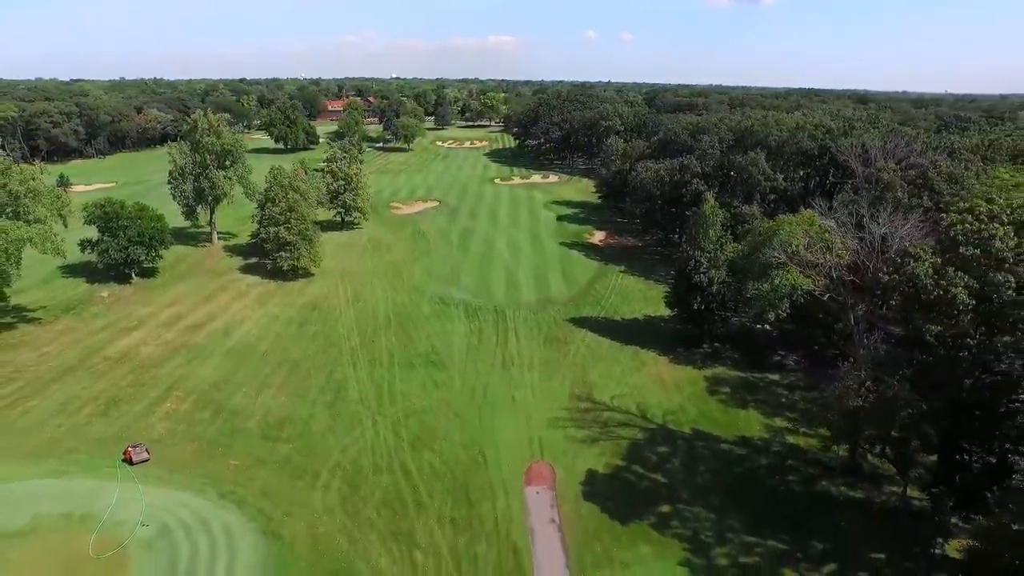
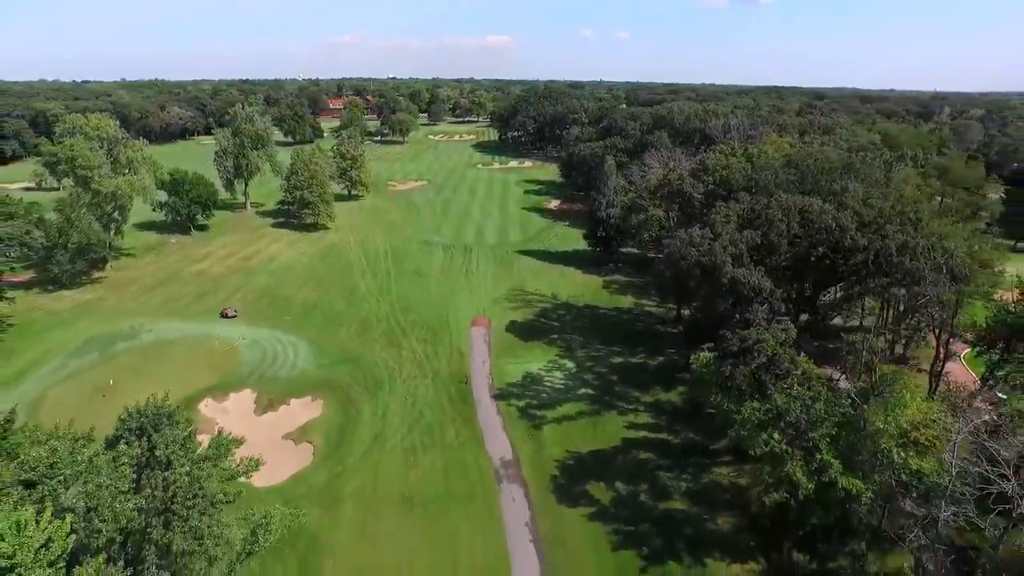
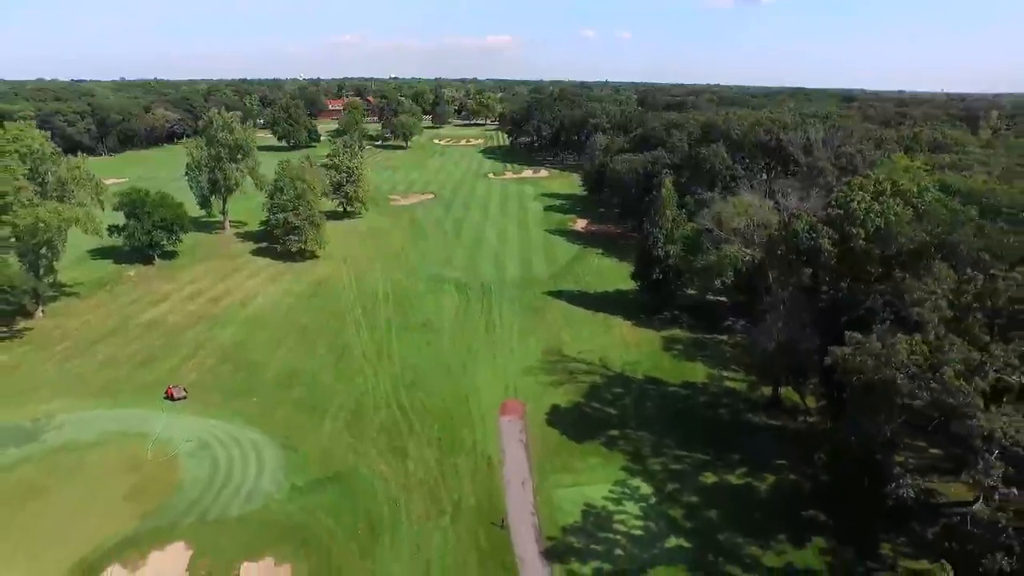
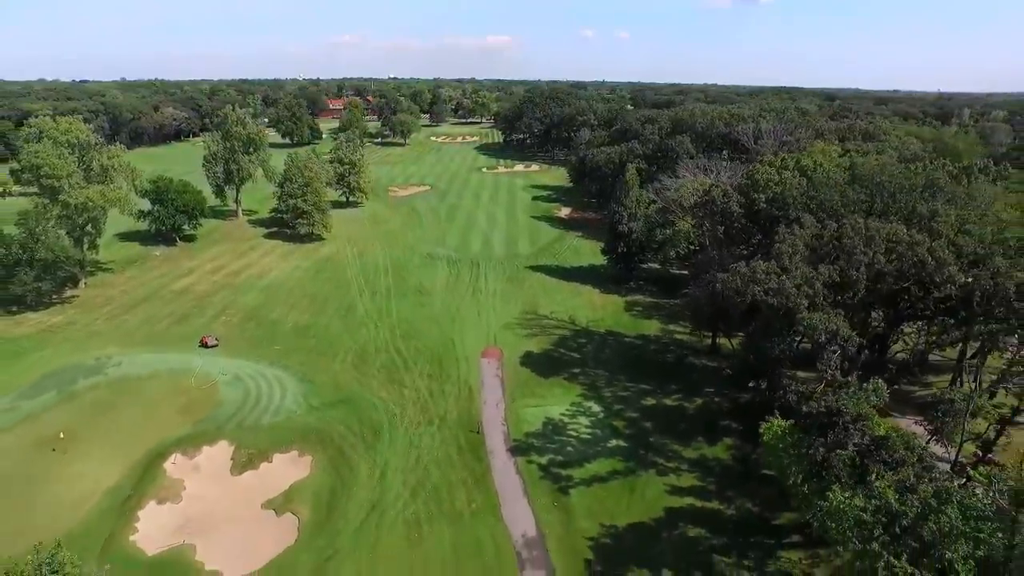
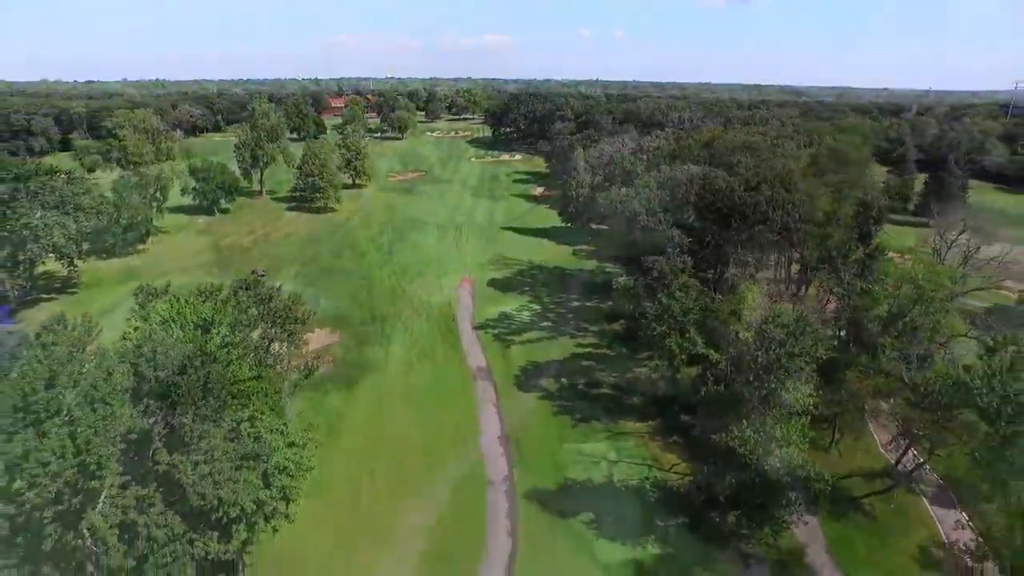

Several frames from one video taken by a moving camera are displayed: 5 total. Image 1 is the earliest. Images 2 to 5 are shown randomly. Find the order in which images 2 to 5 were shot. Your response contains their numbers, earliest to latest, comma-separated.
3, 4, 2, 5
